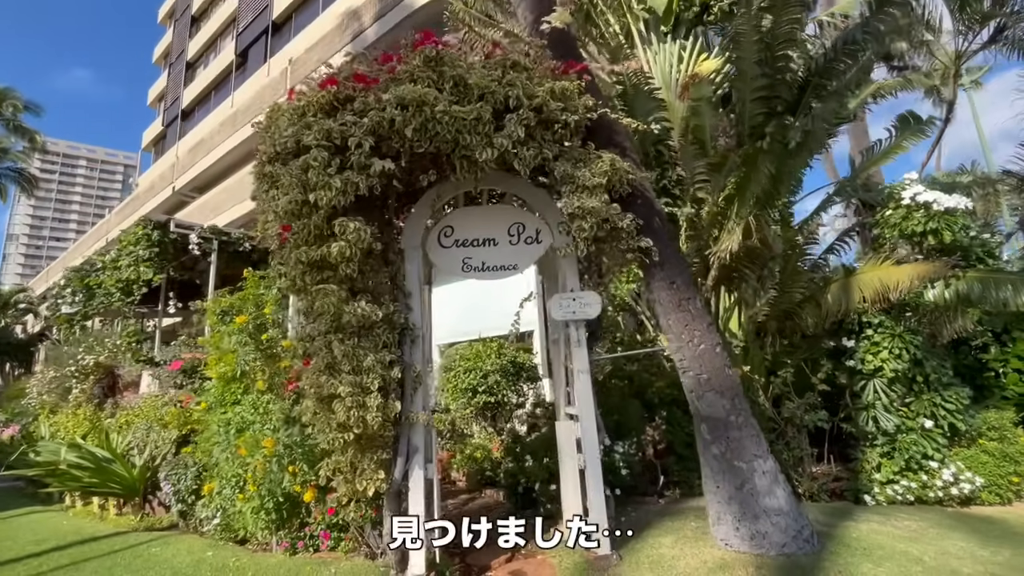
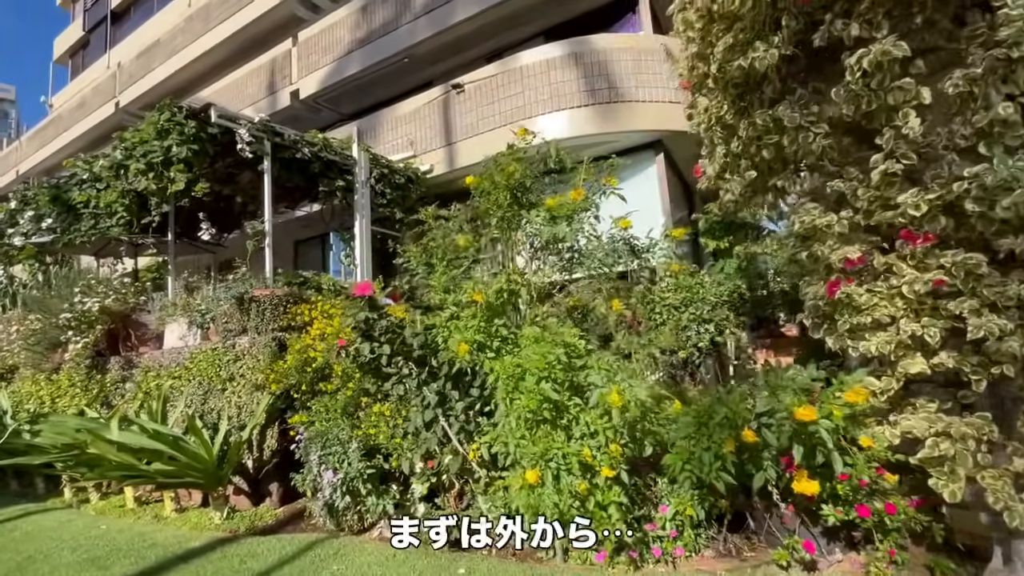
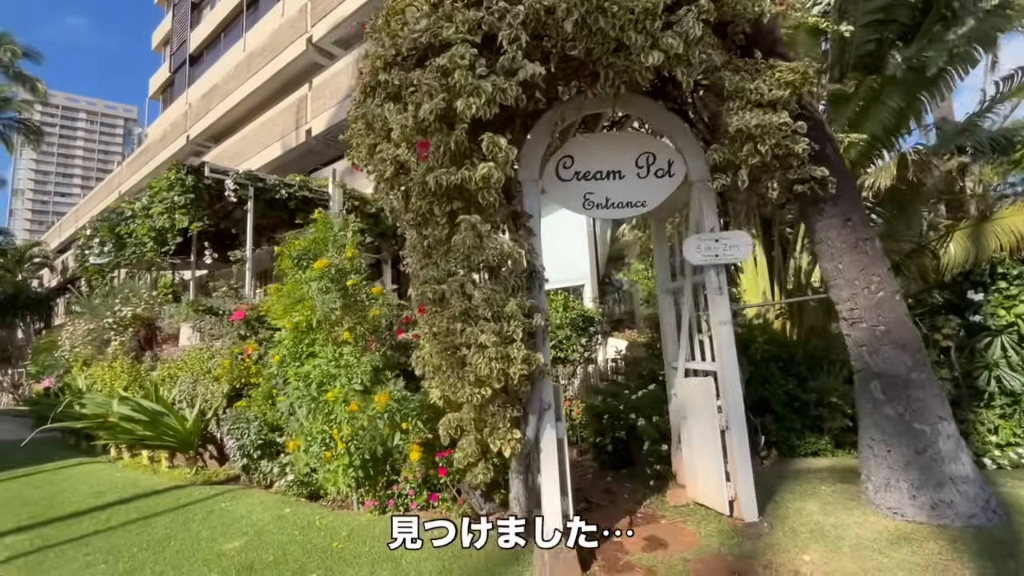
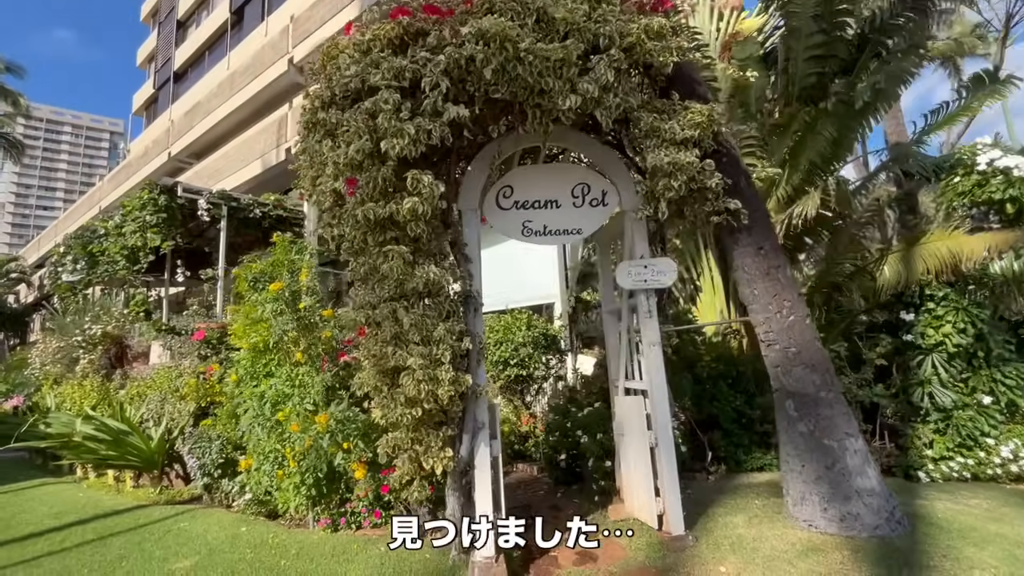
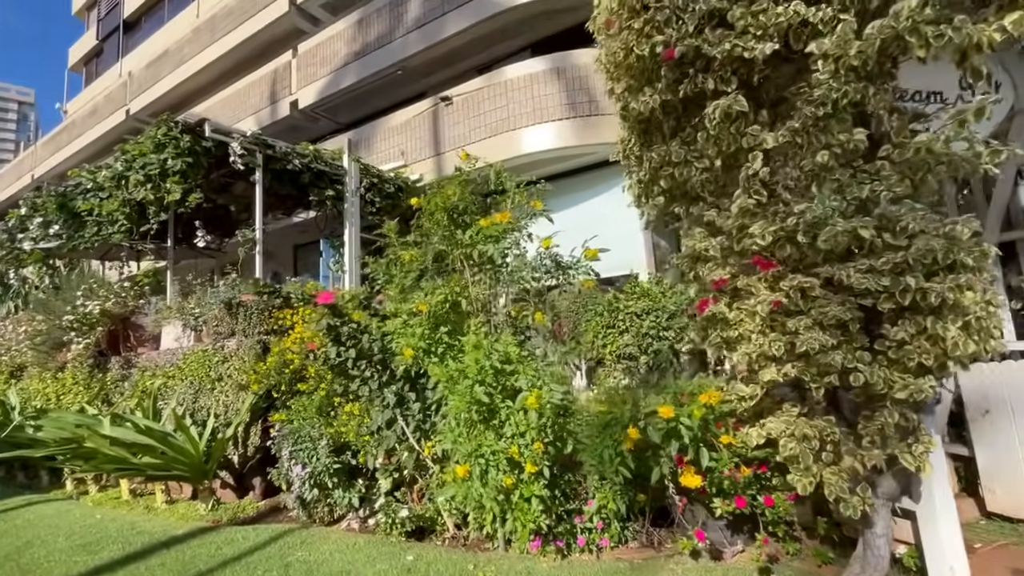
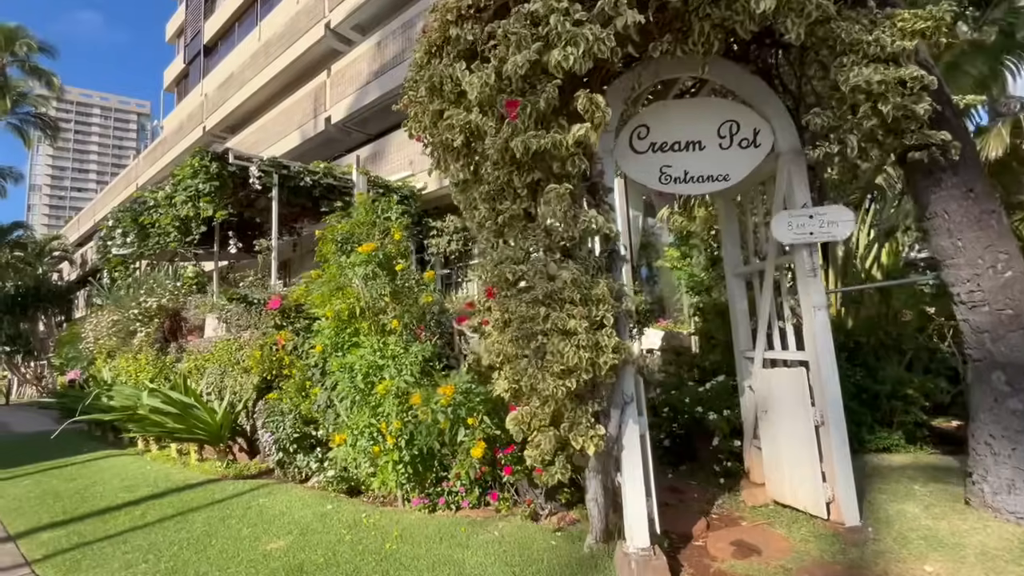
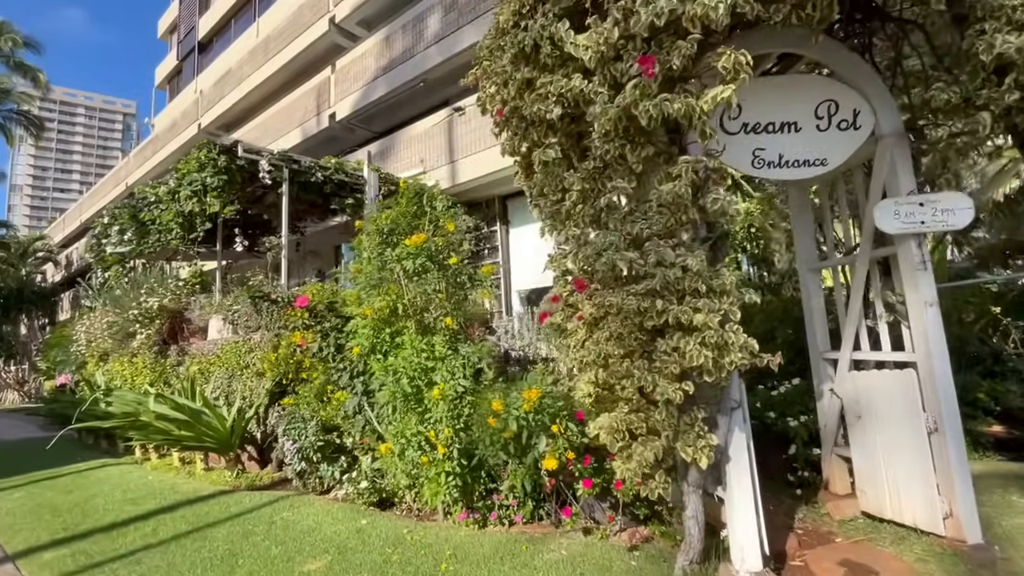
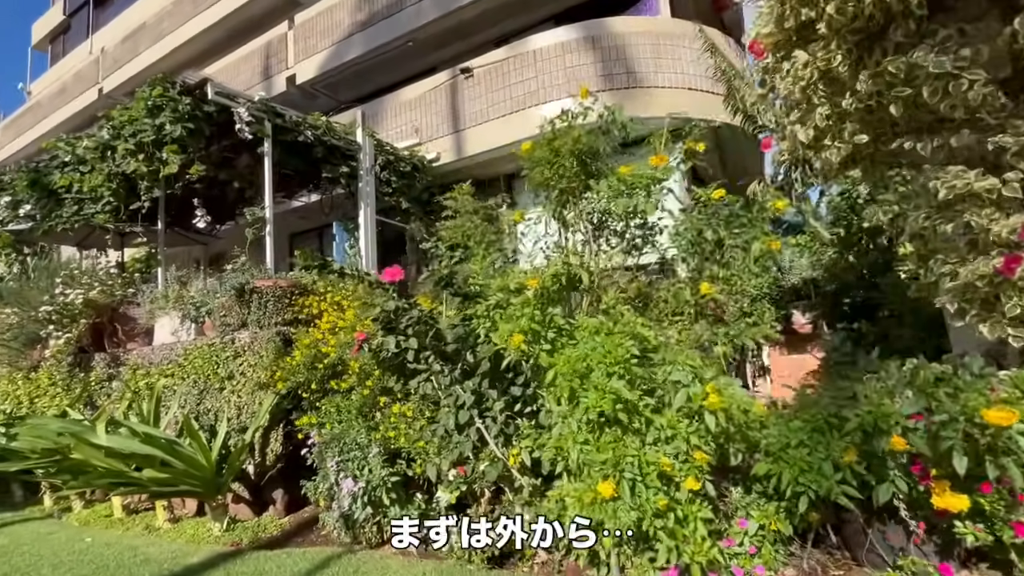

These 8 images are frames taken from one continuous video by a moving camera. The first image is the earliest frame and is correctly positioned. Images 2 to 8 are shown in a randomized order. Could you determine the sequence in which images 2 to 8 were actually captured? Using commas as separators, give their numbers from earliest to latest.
4, 3, 6, 7, 5, 2, 8
